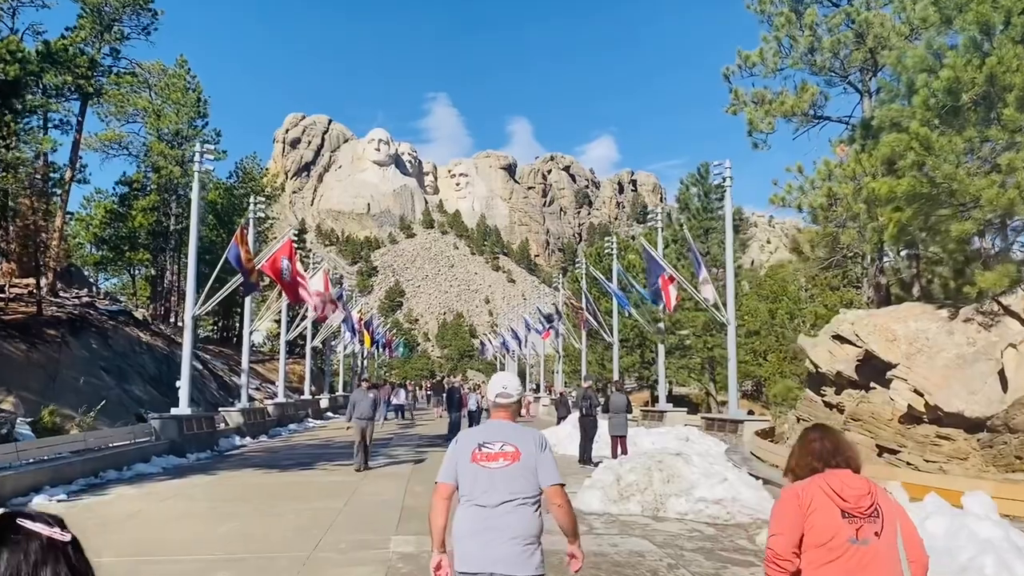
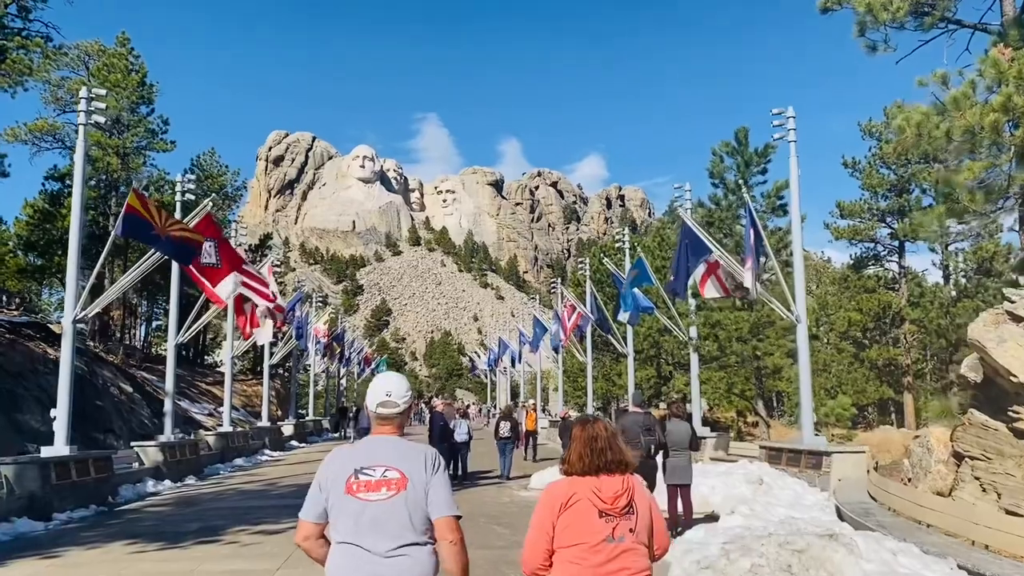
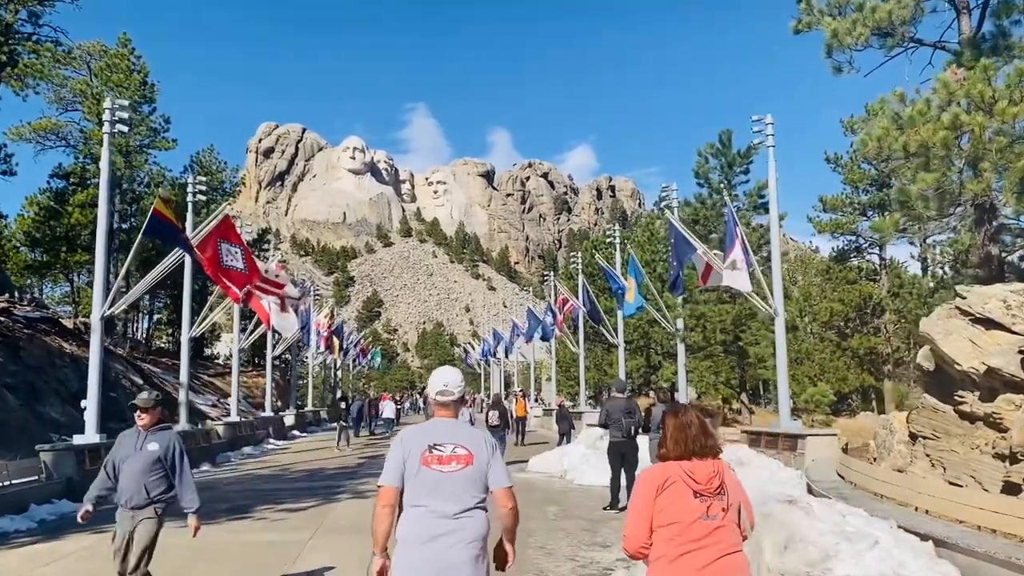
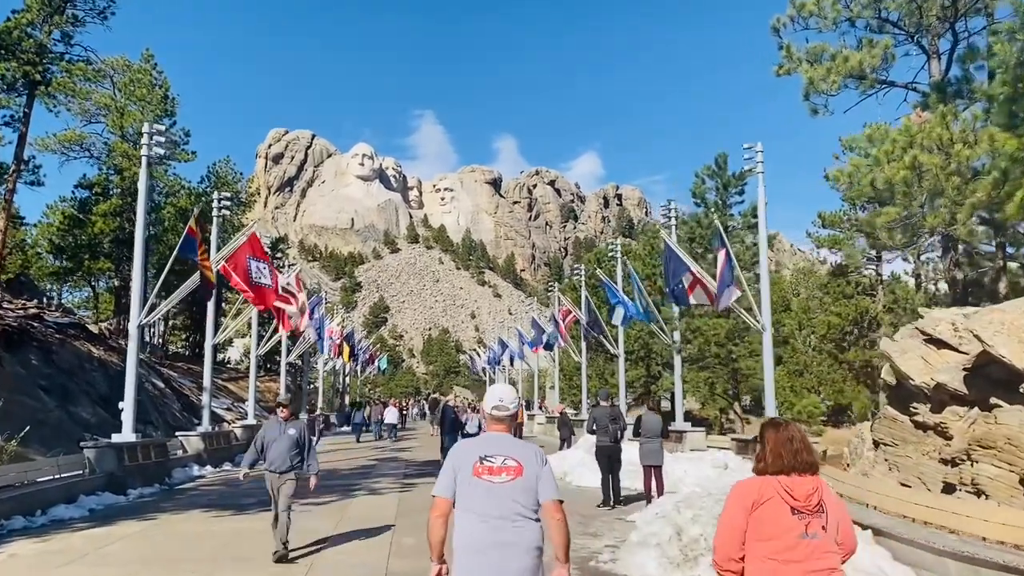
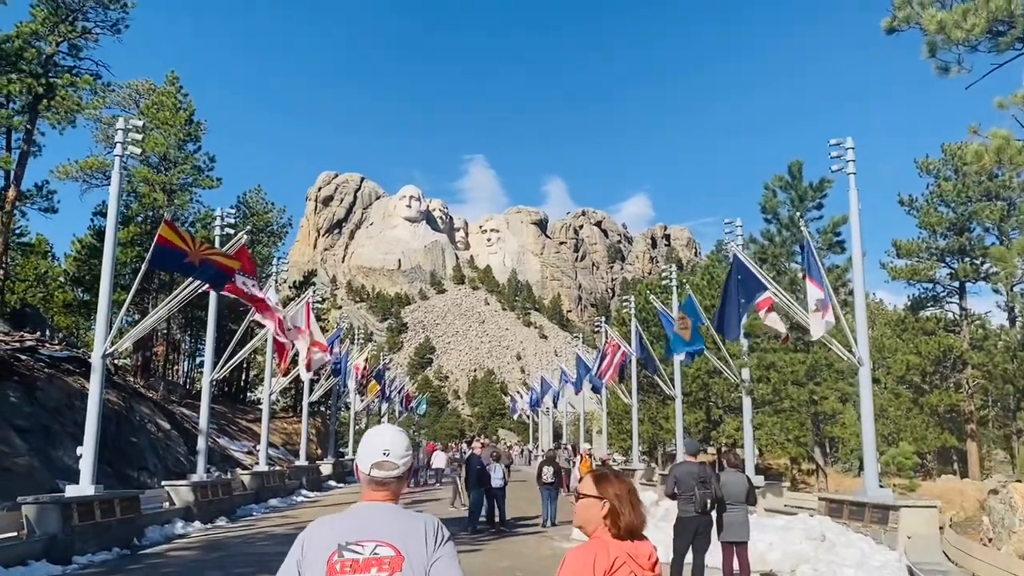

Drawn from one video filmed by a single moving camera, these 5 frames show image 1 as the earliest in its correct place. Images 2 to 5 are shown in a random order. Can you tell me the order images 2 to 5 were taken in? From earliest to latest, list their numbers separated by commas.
4, 3, 2, 5
